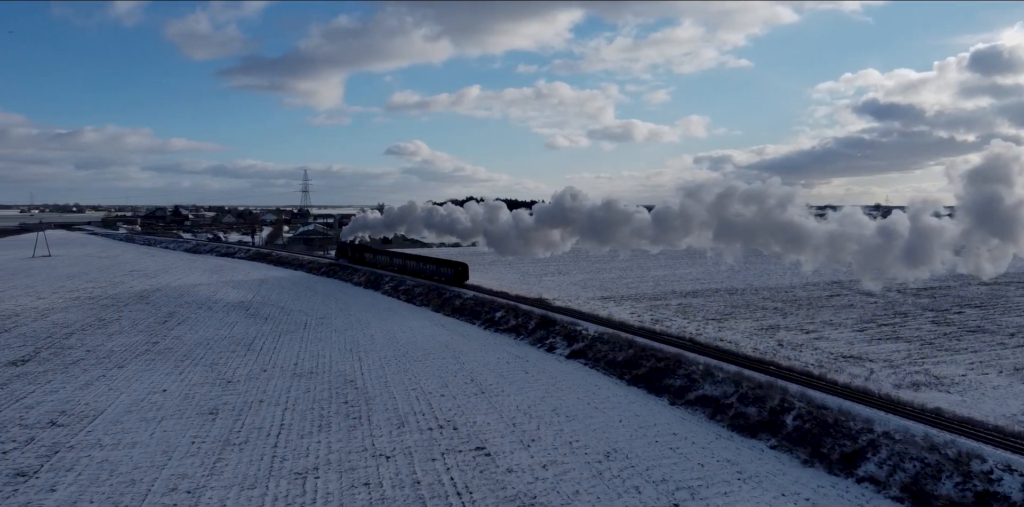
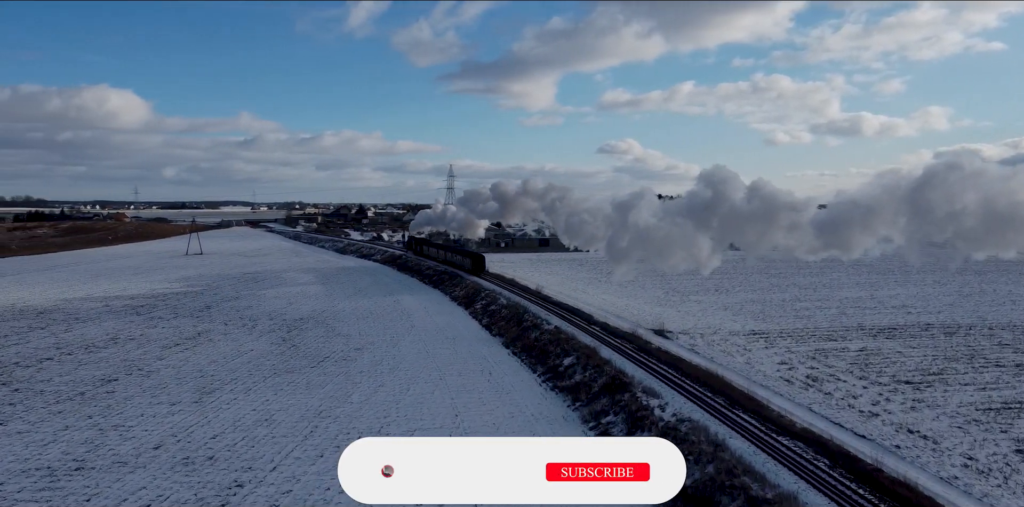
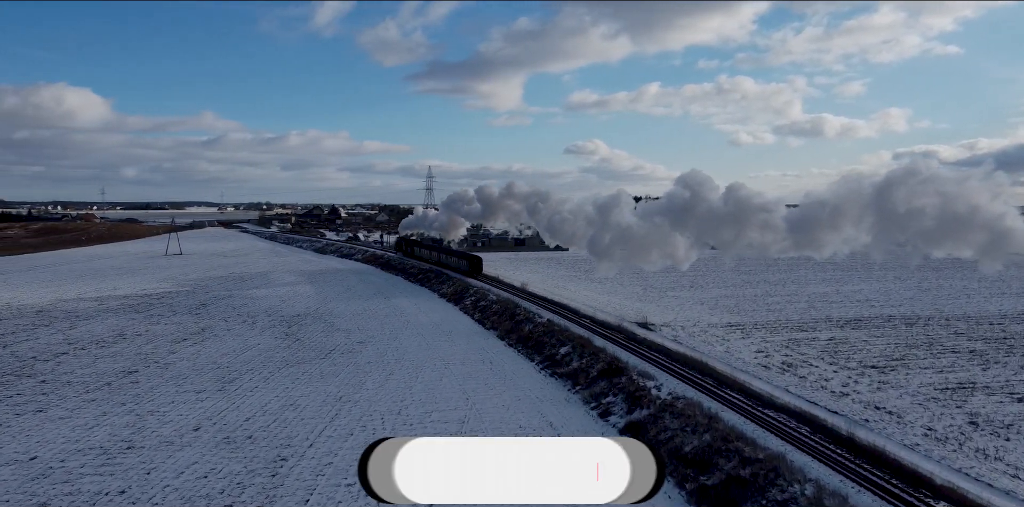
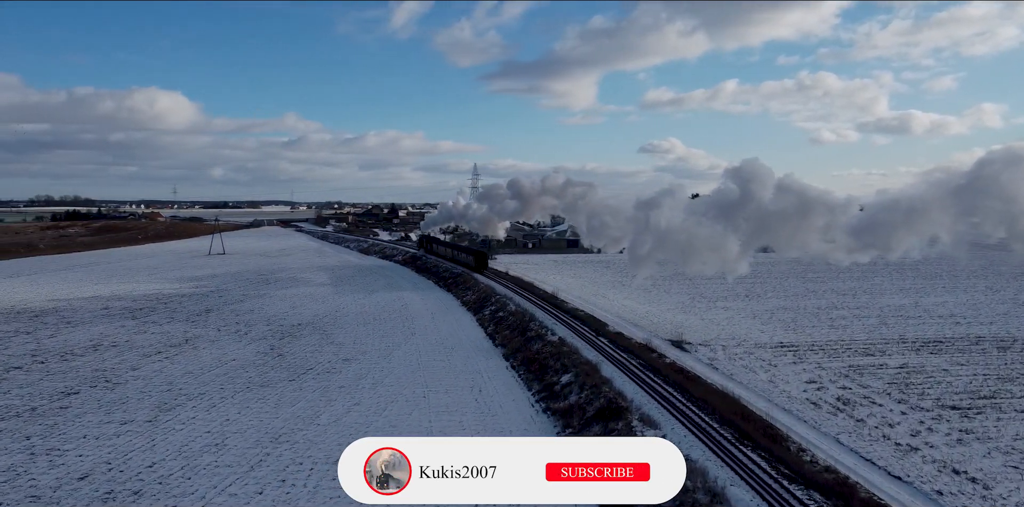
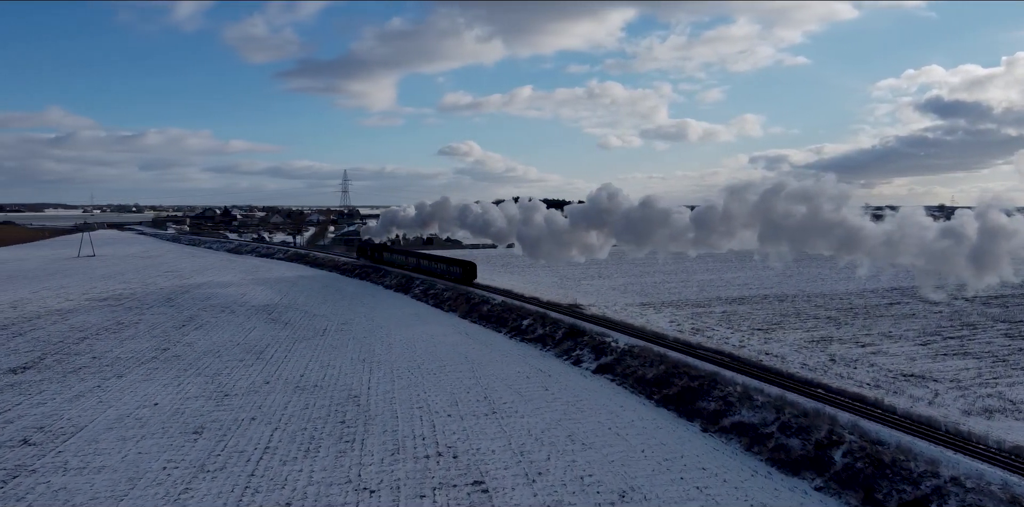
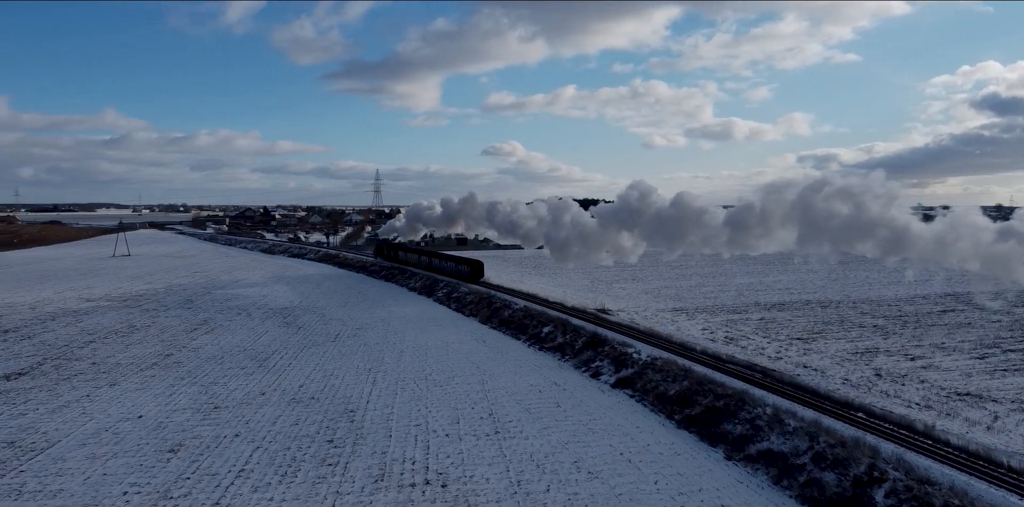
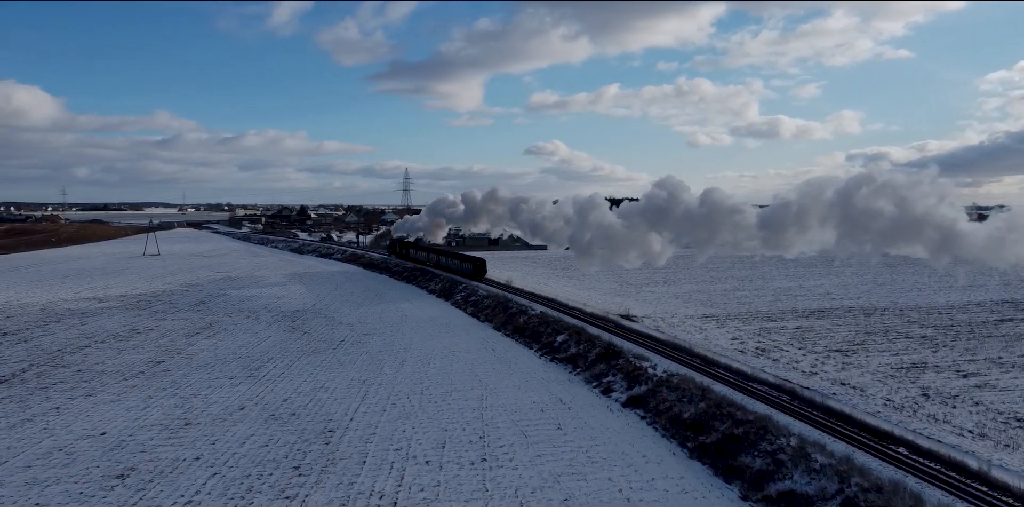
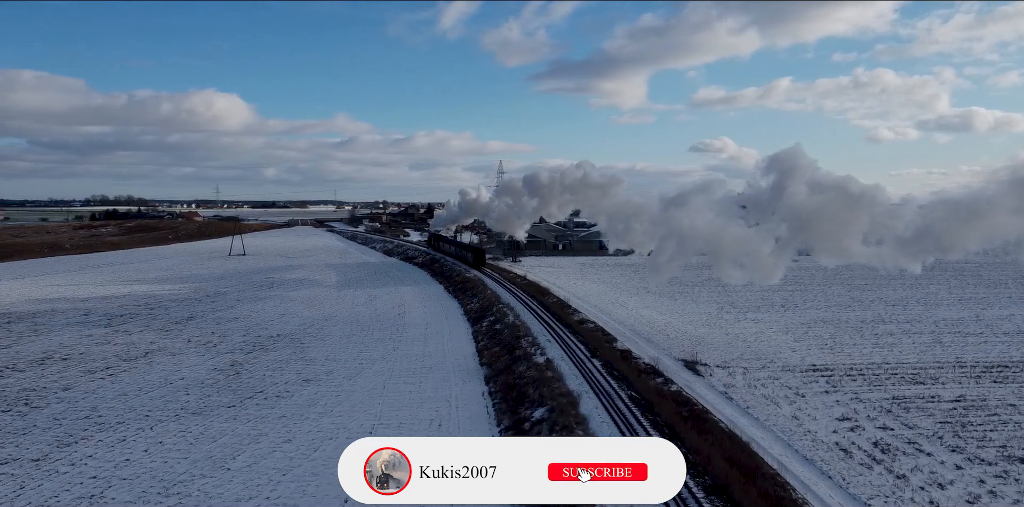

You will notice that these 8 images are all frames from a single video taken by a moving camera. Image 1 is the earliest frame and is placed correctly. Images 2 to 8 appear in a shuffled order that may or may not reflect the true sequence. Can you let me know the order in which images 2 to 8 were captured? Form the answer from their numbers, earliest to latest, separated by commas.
5, 6, 7, 3, 2, 4, 8
